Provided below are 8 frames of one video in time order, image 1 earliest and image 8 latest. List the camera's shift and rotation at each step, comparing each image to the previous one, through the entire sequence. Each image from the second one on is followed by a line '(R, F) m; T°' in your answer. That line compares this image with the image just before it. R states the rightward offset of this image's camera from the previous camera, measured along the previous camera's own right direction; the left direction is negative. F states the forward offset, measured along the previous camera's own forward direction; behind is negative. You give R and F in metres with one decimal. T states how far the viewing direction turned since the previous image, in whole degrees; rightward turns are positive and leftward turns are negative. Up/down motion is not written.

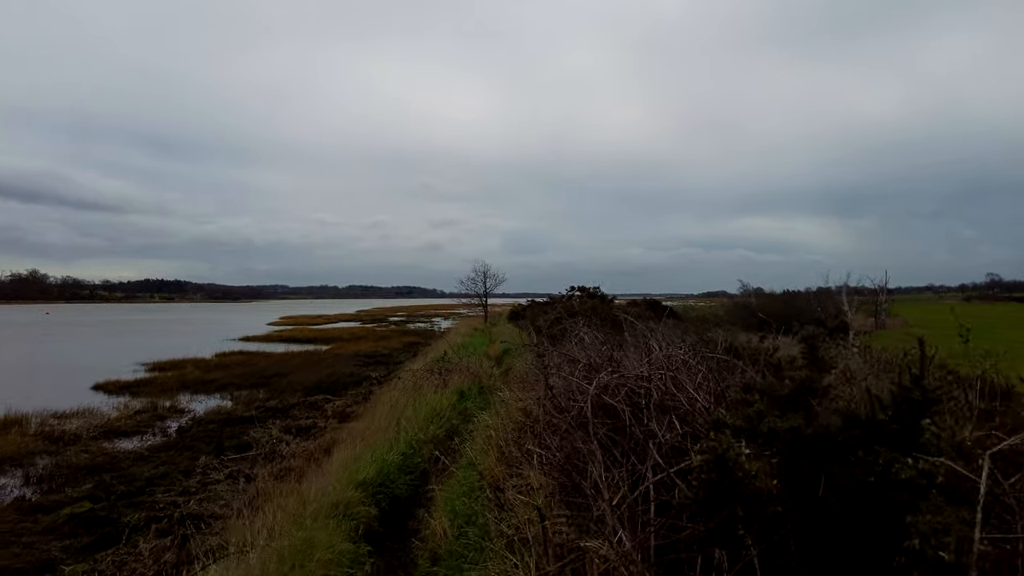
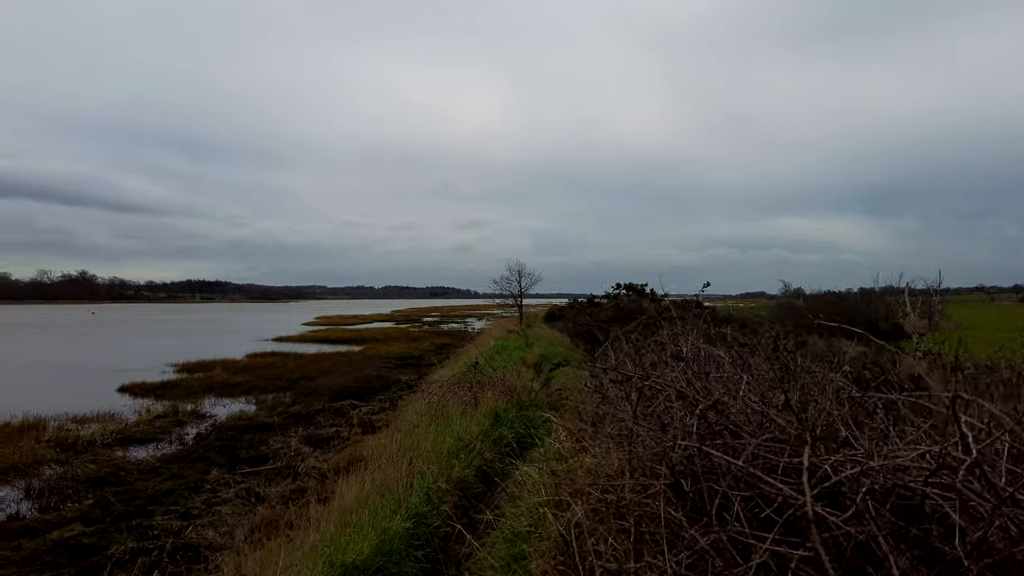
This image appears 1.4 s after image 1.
(-0.2, +1.6) m; -3°
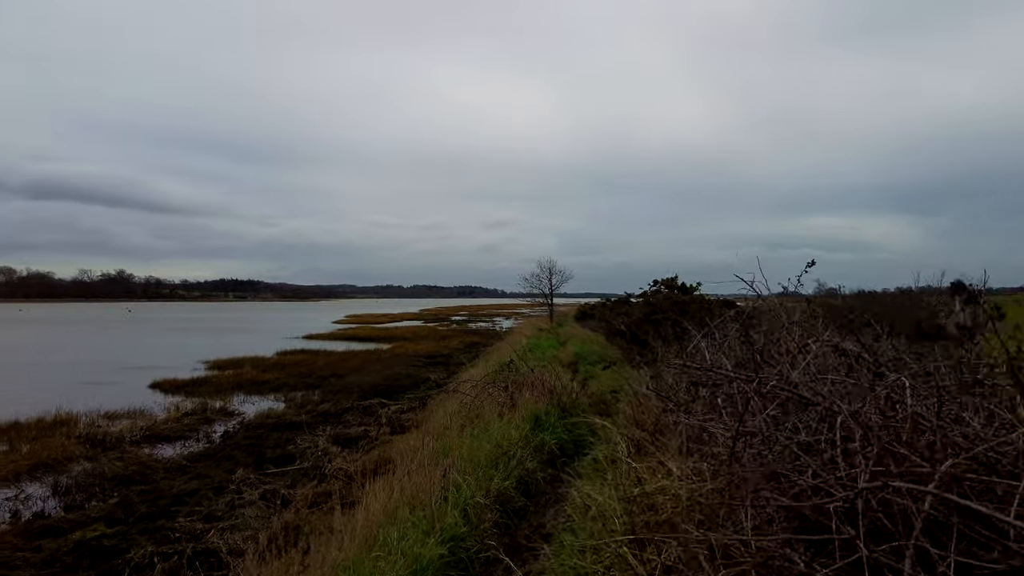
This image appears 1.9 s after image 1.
(-0.2, +0.6) m; -3°
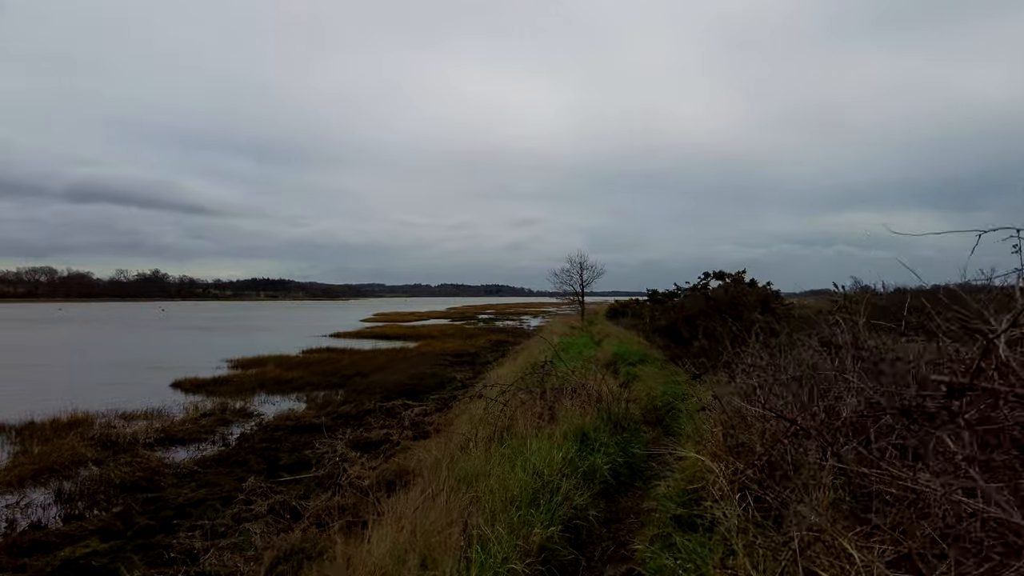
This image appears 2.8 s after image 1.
(-0.1, +1.2) m; -3°
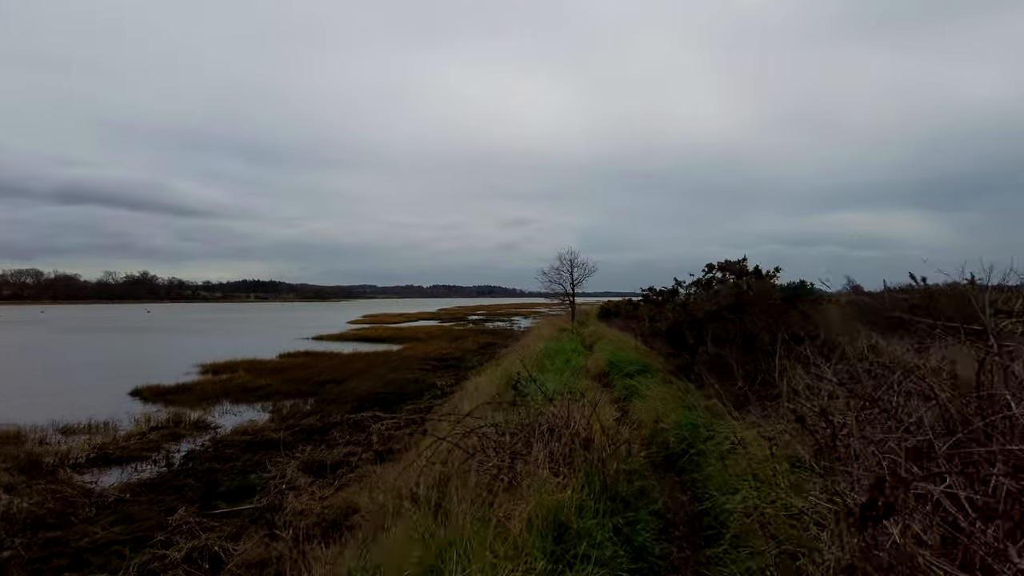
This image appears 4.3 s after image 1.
(+0.3, +1.7) m; +1°
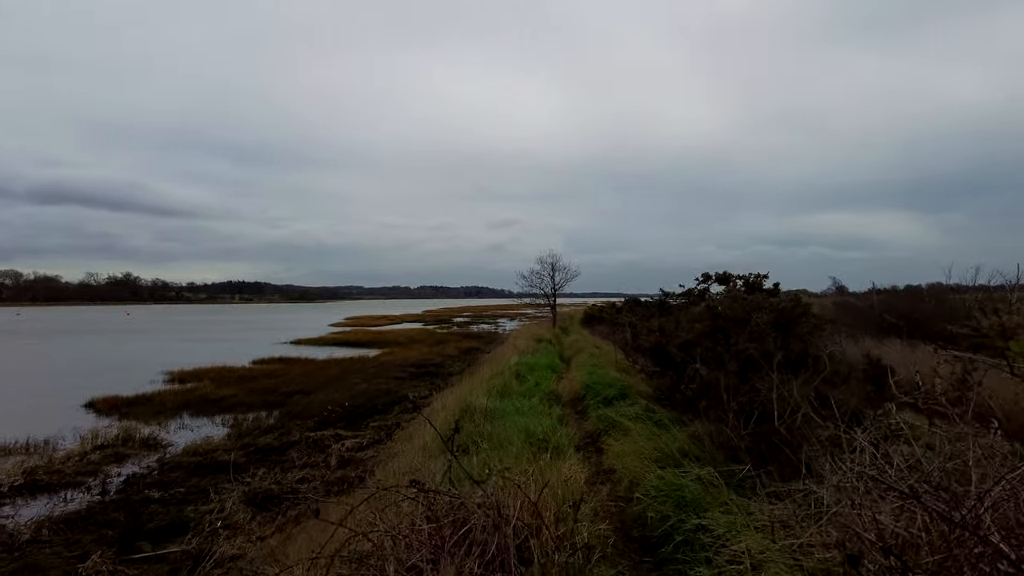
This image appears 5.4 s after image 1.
(+0.4, +1.1) m; +1°
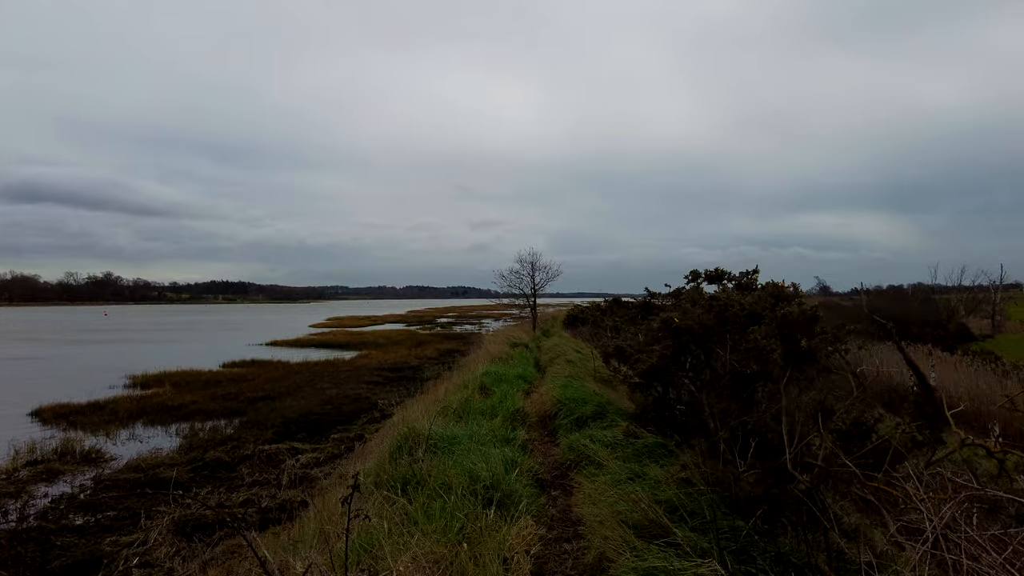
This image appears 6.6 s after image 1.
(+0.3, +1.1) m; +1°
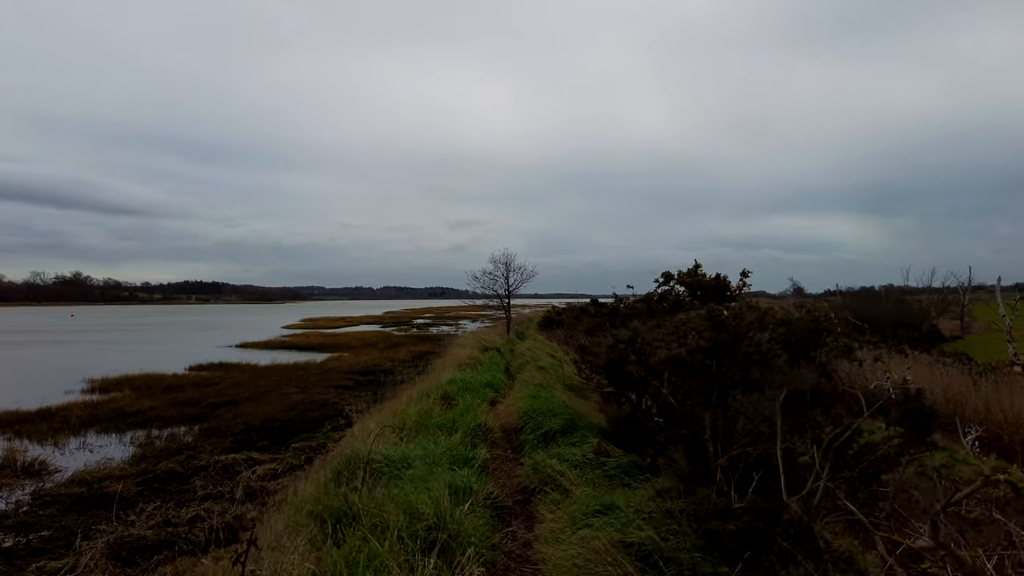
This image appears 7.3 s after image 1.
(+0.2, +0.5) m; +2°
